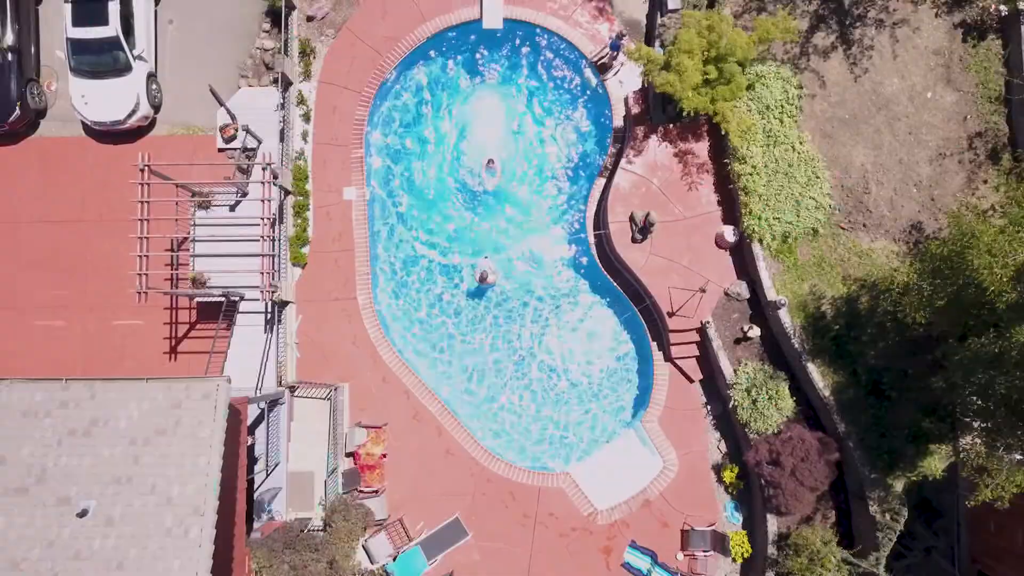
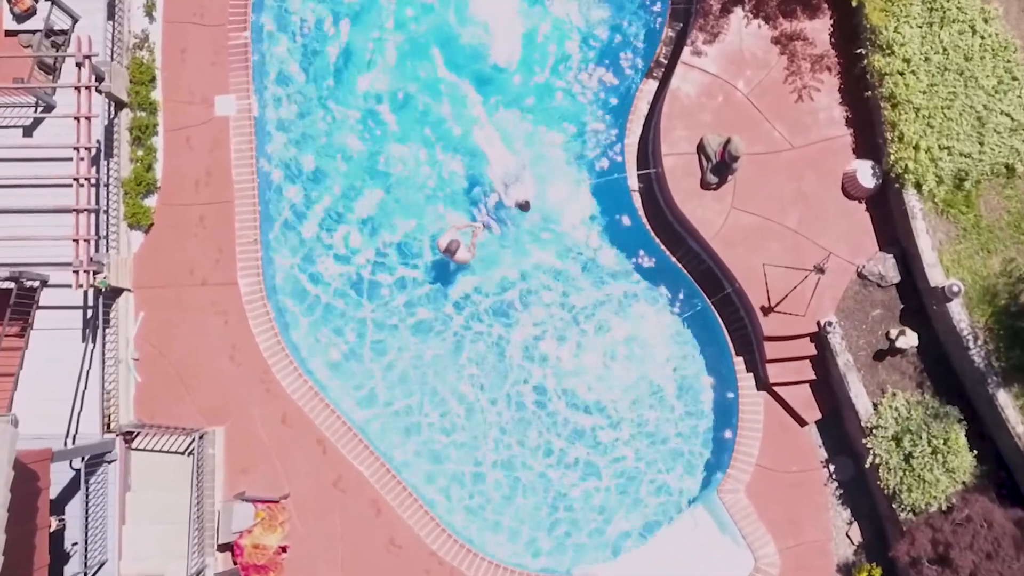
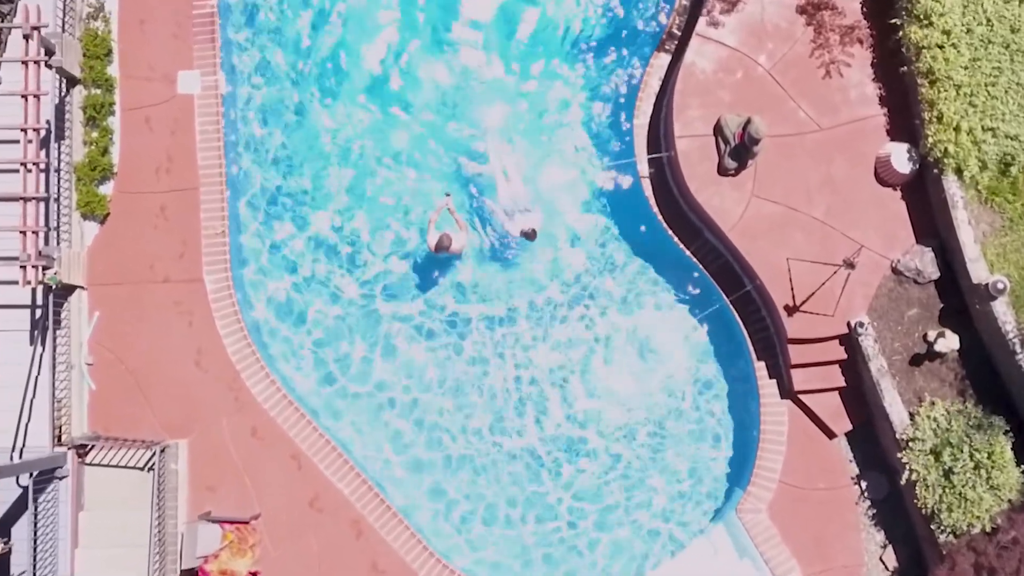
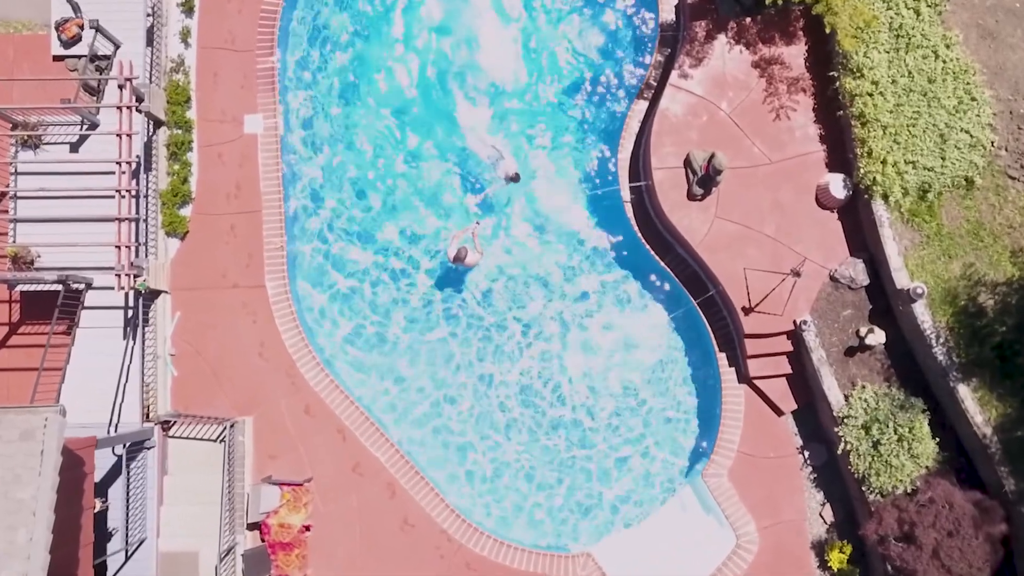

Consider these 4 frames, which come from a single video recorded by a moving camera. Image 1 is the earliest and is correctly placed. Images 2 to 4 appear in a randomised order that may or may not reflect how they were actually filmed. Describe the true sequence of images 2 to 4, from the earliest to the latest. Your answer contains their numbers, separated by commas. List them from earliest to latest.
4, 2, 3
